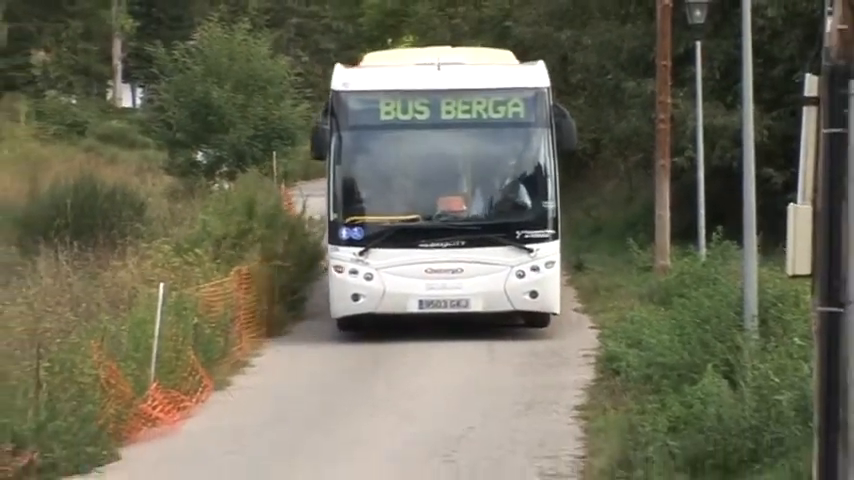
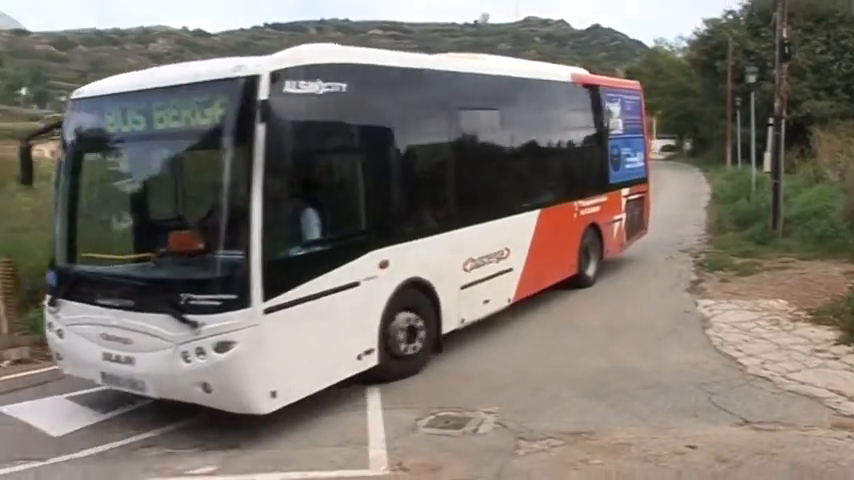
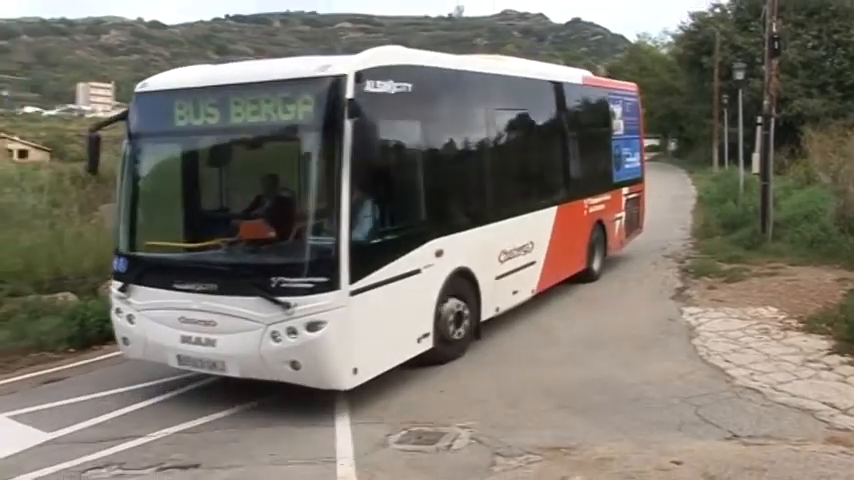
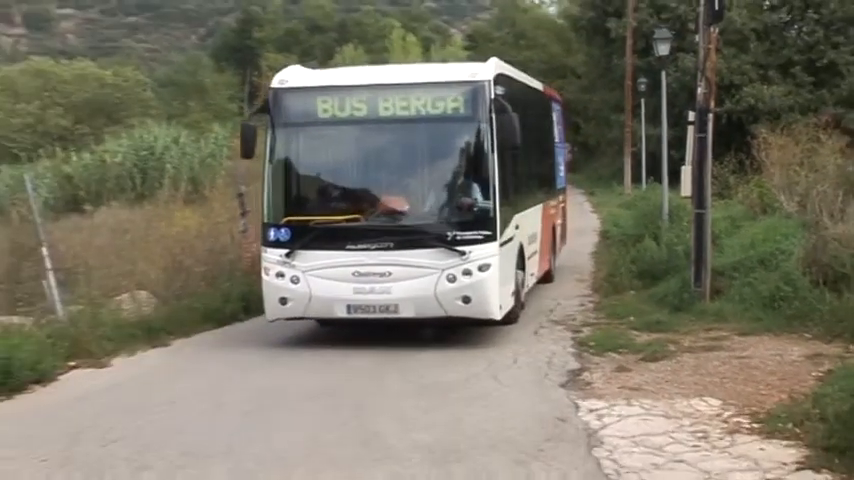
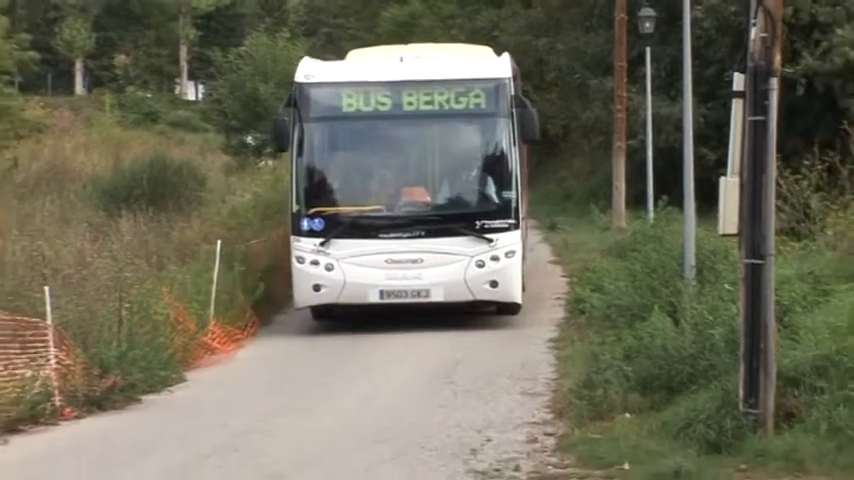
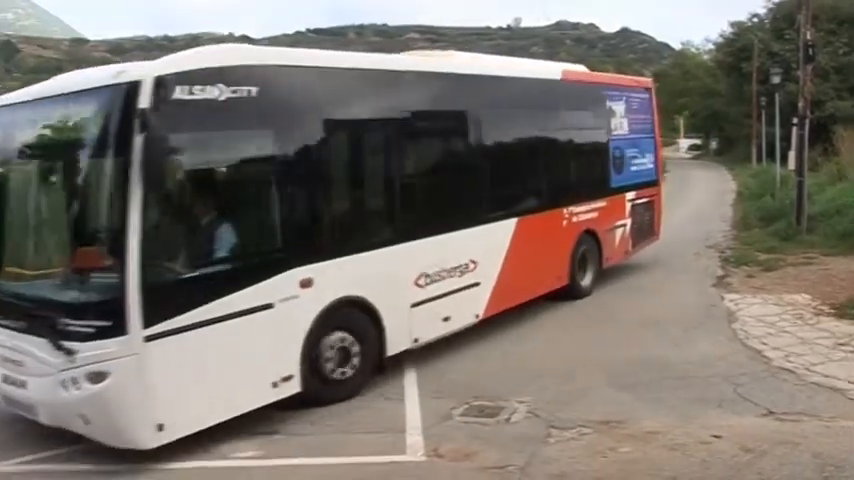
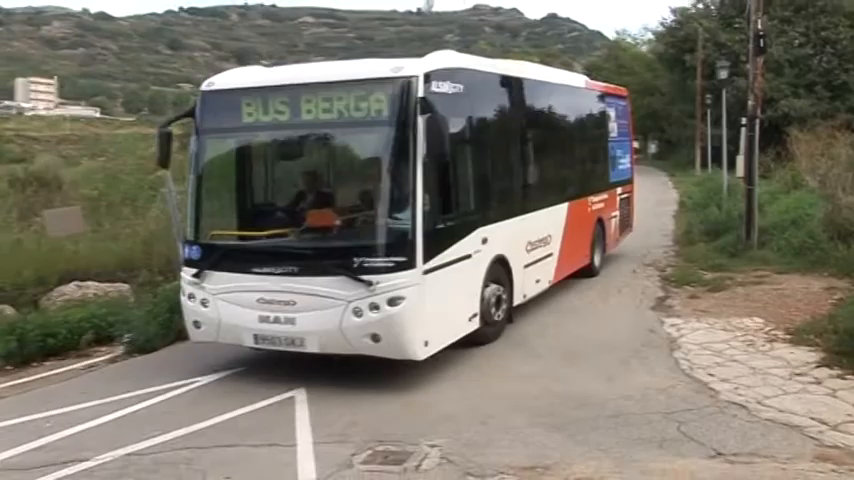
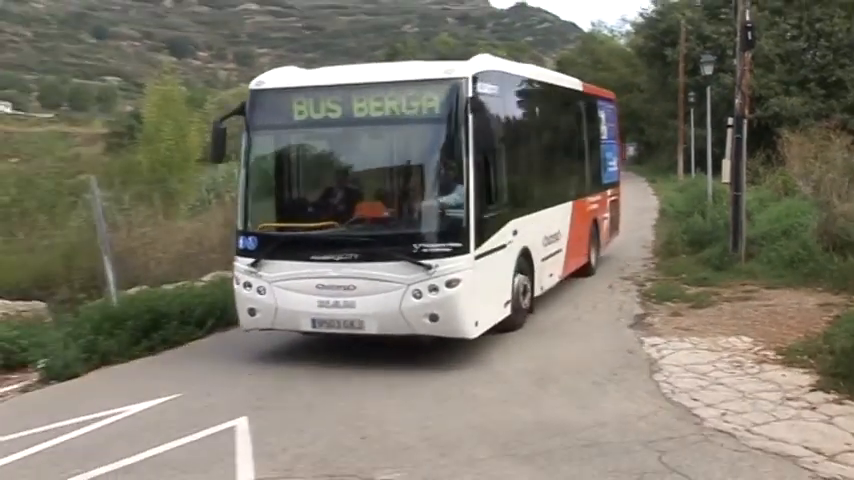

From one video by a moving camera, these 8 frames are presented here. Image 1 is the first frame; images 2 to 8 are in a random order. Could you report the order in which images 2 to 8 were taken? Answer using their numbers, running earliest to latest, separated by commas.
5, 4, 8, 7, 3, 2, 6
